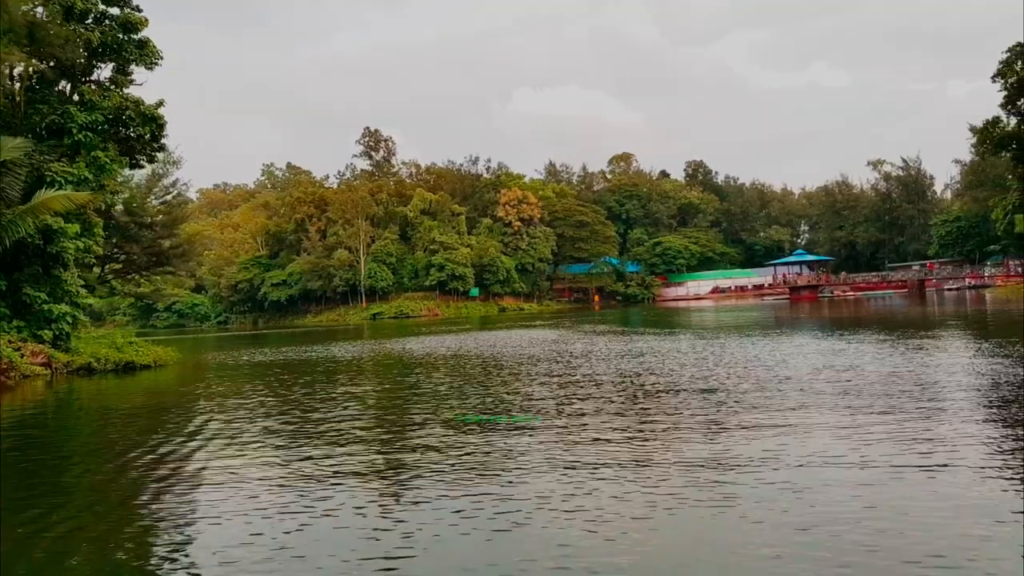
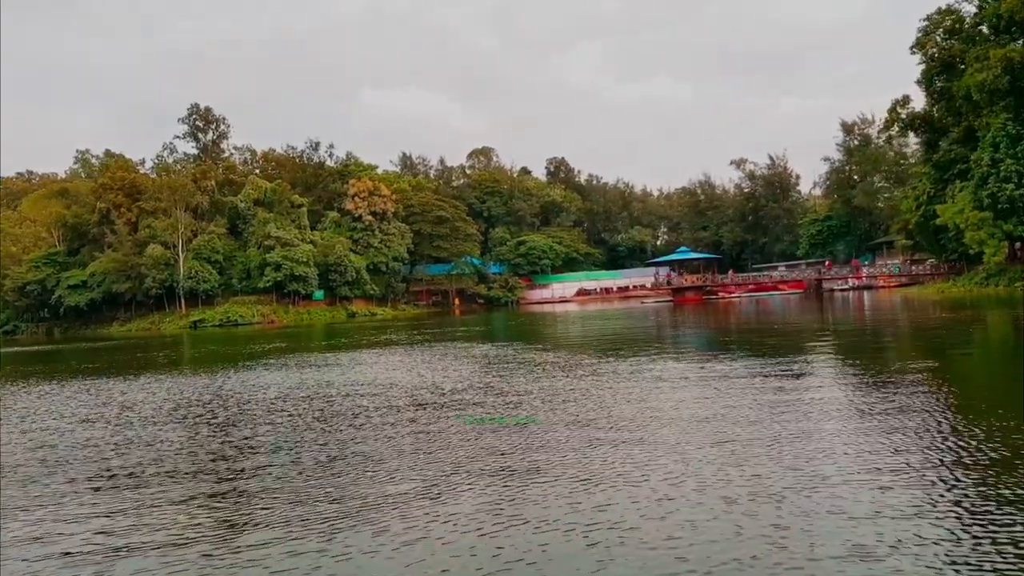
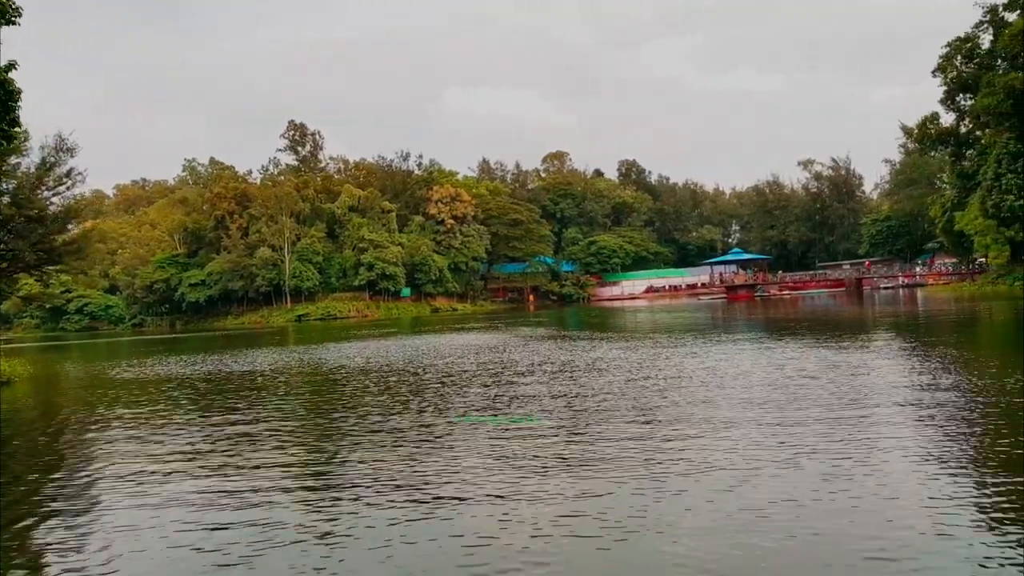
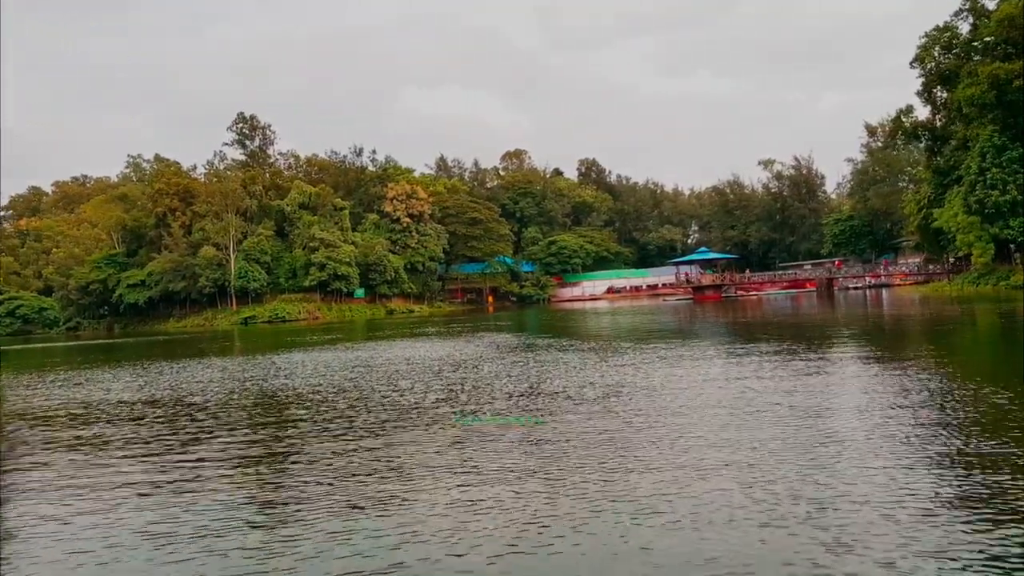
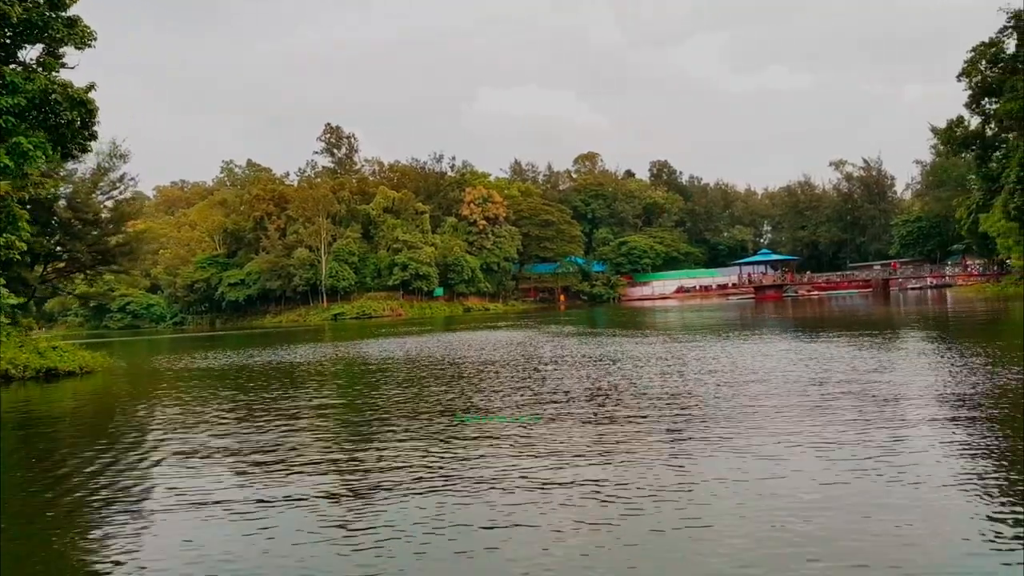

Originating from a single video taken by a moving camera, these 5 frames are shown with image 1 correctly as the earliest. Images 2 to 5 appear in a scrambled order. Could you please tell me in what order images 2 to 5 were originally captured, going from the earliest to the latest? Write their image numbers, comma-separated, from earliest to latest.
5, 3, 4, 2
